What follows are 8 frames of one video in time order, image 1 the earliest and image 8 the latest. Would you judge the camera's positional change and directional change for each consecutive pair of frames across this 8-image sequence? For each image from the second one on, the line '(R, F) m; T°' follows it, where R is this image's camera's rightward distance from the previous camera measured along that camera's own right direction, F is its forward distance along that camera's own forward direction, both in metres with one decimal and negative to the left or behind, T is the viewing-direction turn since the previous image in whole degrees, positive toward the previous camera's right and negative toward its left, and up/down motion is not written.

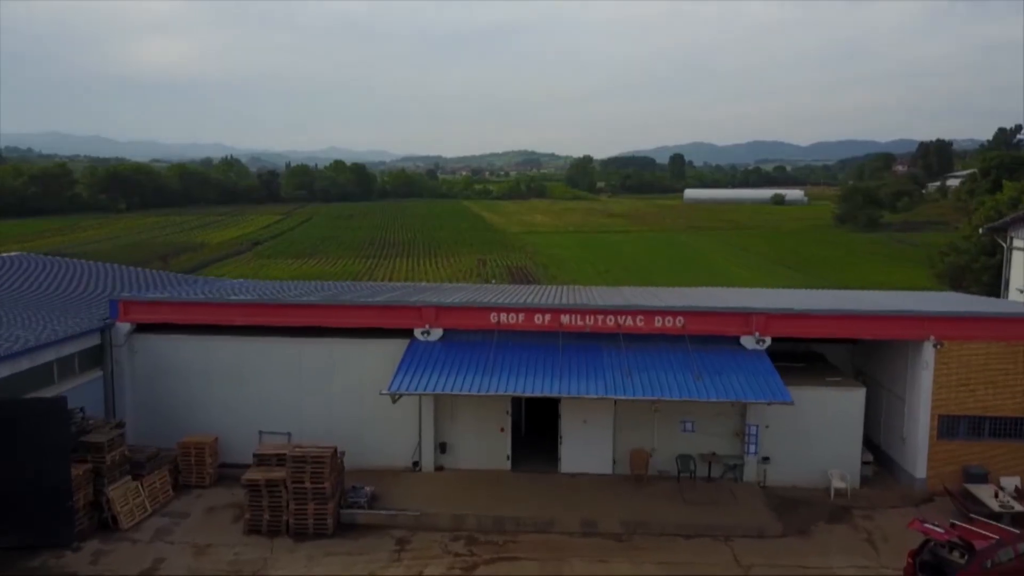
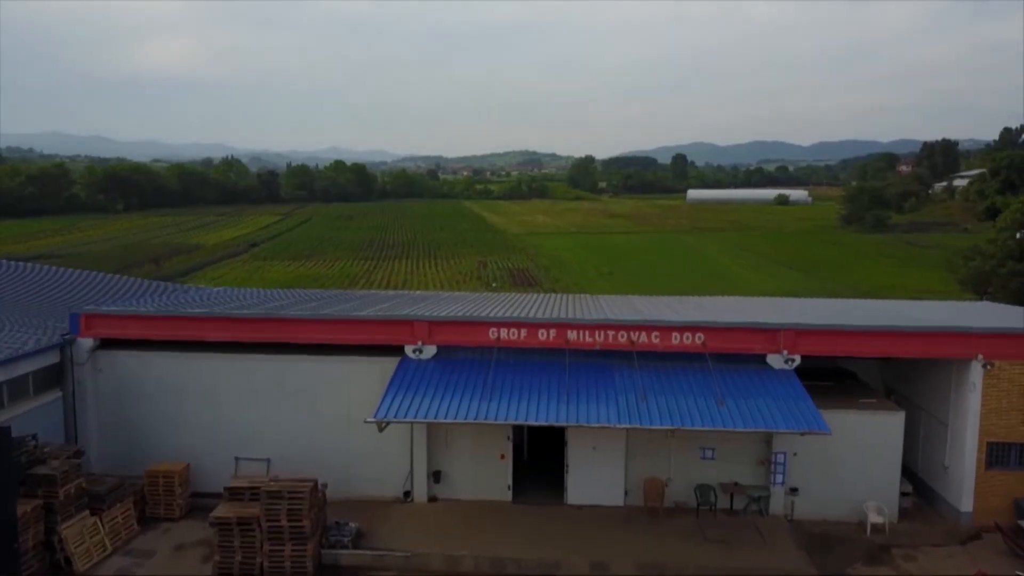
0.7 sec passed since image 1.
(0.0, +1.3) m; 0°
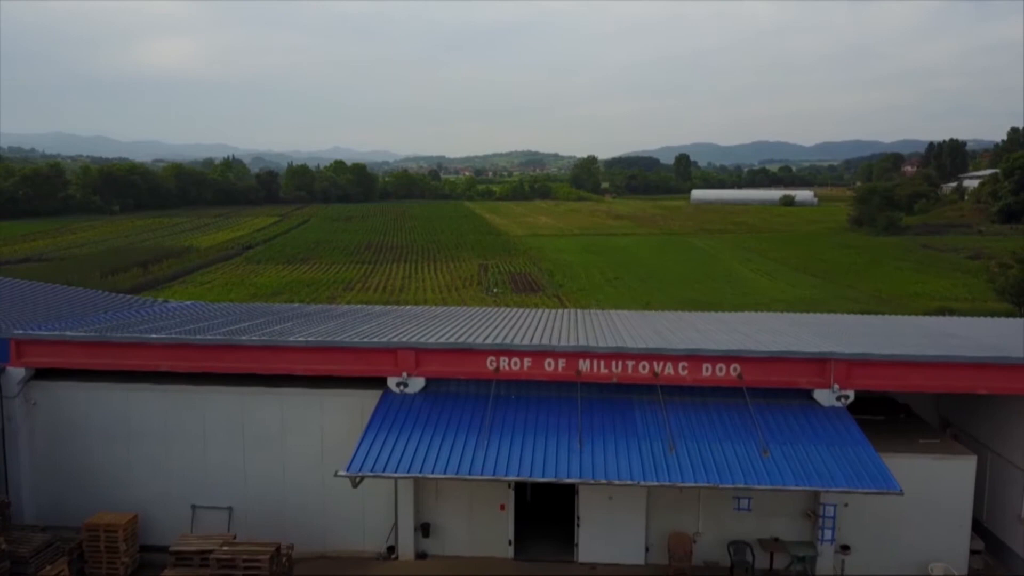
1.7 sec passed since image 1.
(0.0, +1.8) m; 0°
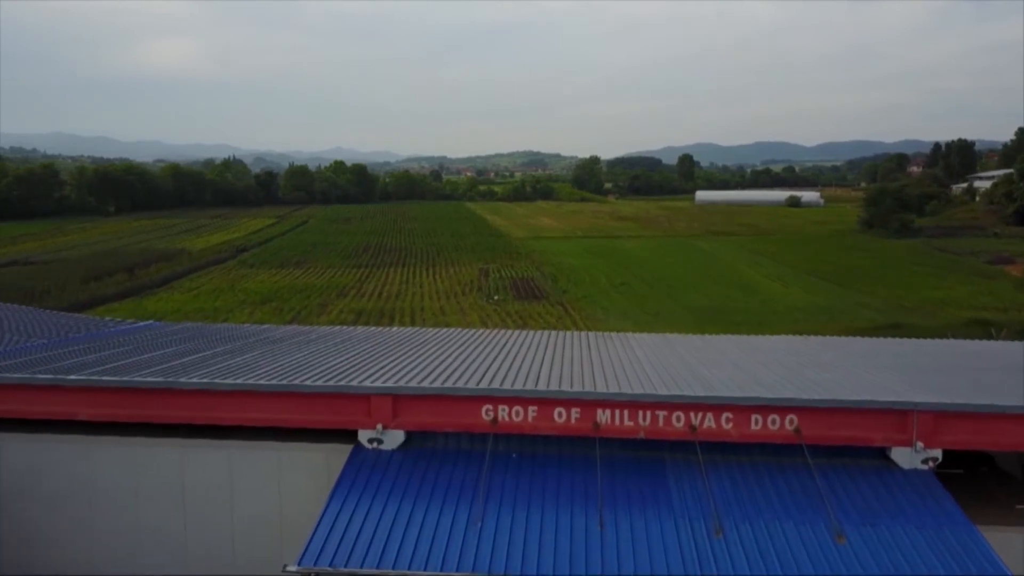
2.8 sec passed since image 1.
(0.0, +2.0) m; 0°
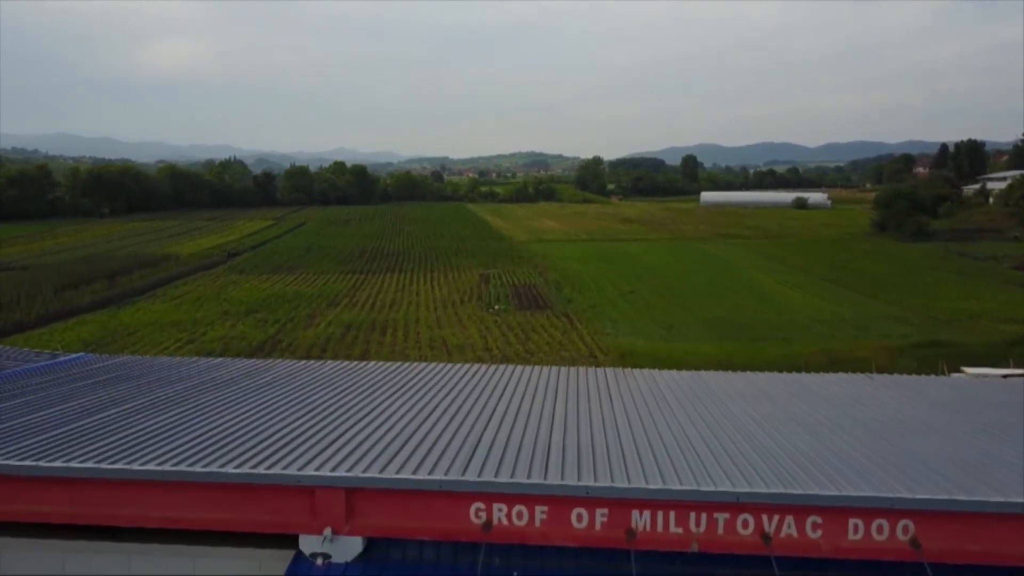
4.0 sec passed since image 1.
(0.0, +2.3) m; 0°
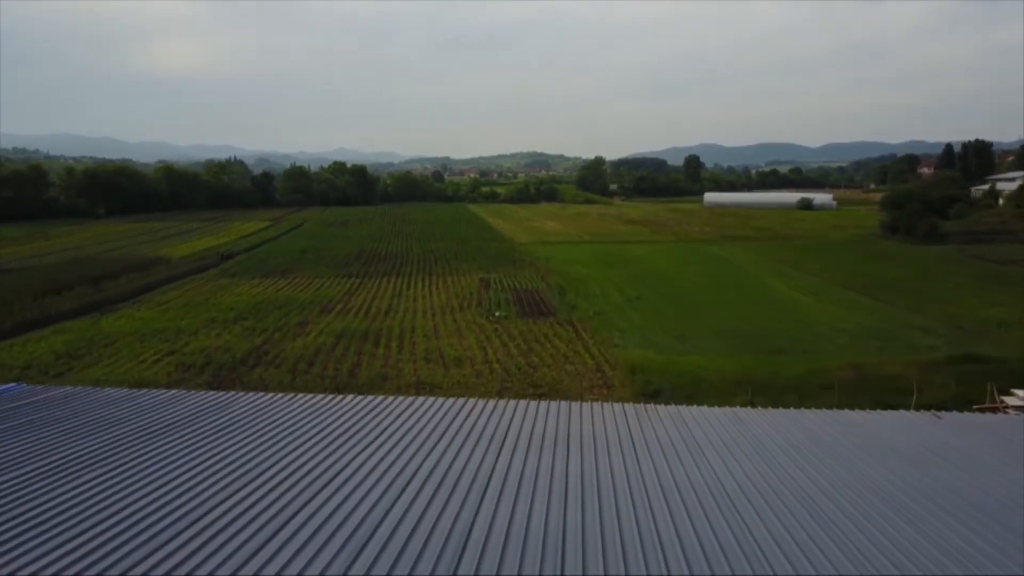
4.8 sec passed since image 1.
(0.0, +1.7) m; 0°
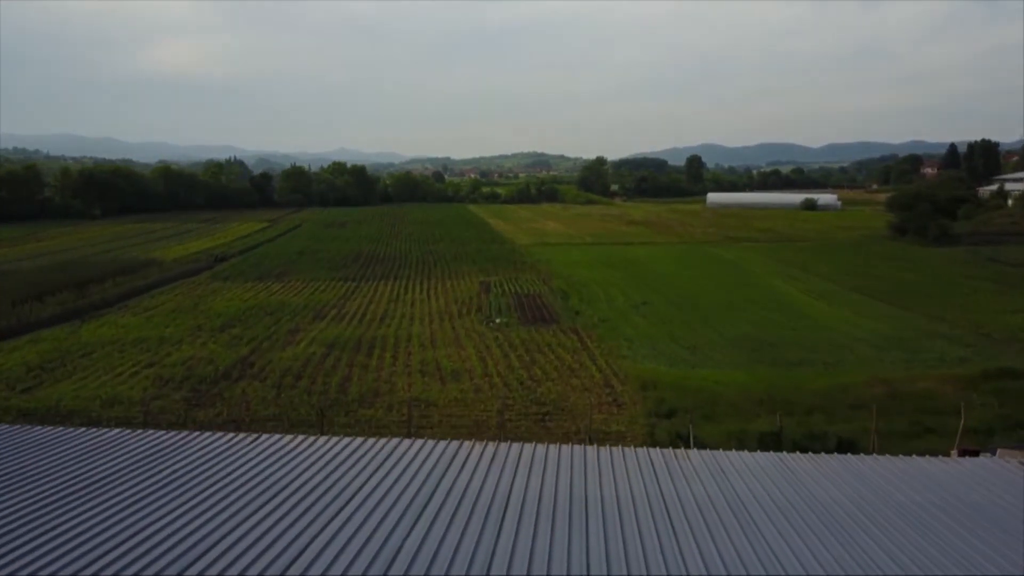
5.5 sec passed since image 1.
(0.0, +1.5) m; 0°
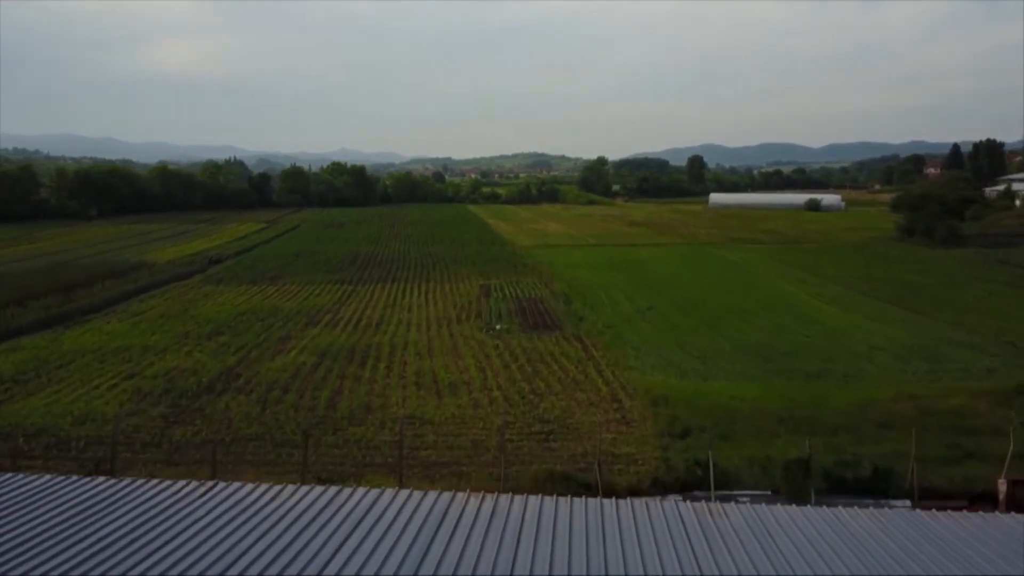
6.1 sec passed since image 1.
(0.0, +1.3) m; 0°
